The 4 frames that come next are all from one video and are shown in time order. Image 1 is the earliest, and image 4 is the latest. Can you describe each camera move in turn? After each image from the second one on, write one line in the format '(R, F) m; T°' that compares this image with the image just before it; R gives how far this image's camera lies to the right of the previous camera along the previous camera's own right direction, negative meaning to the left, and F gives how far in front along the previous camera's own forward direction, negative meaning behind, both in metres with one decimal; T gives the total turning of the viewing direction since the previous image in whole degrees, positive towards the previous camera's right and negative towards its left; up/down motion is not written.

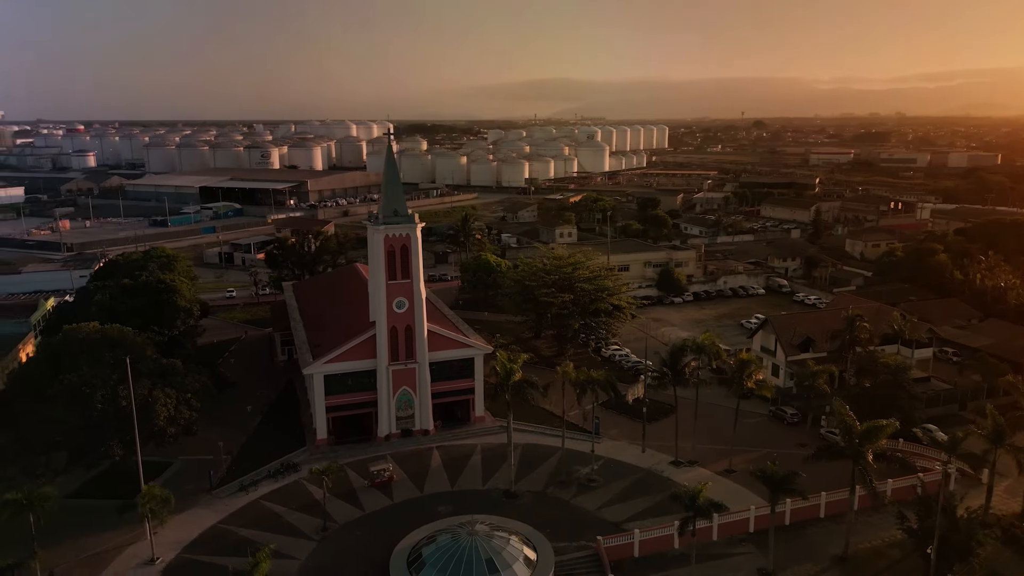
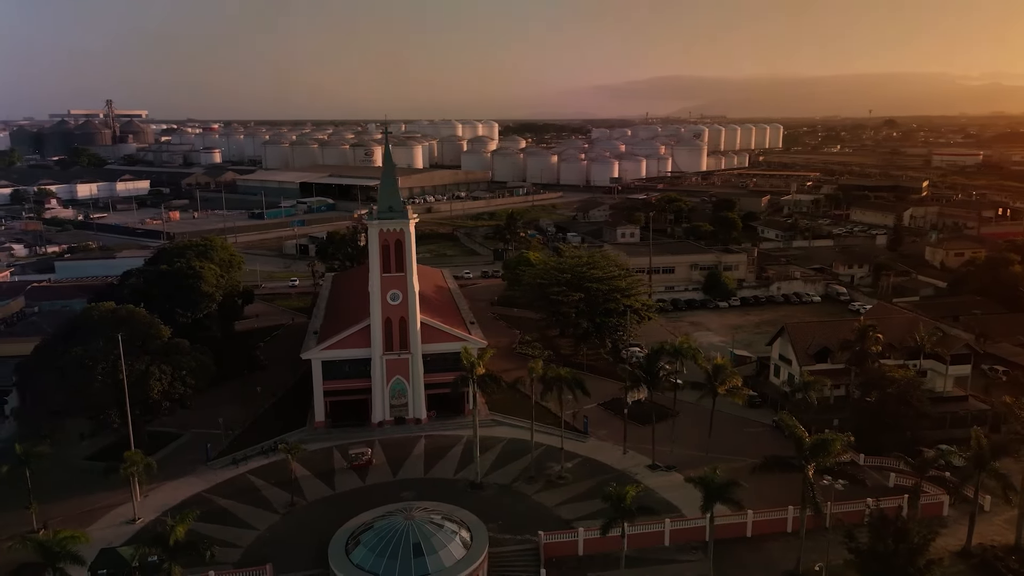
(+5.3, -0.1) m; -8°
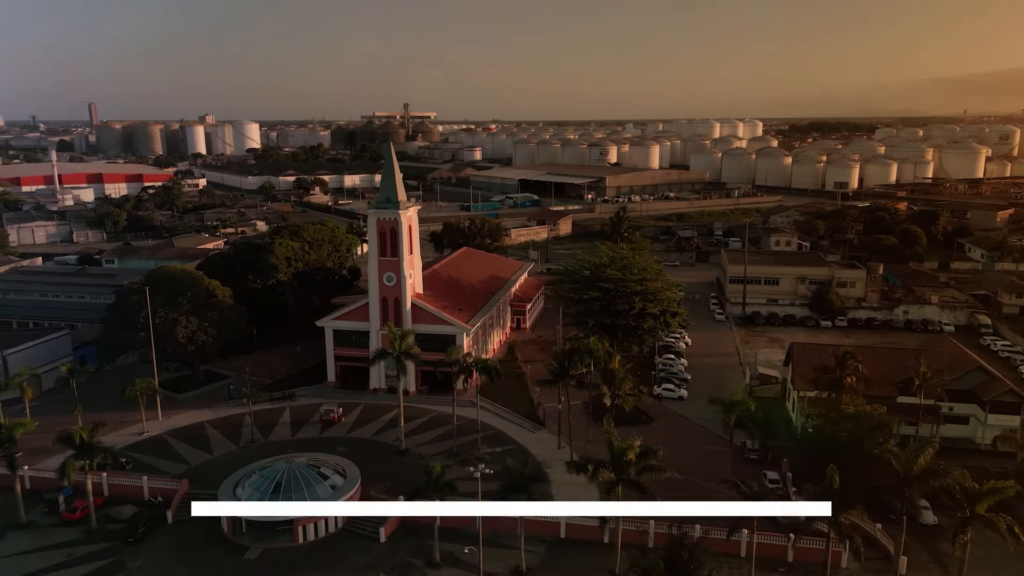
(+13.8, +0.8) m; -21°
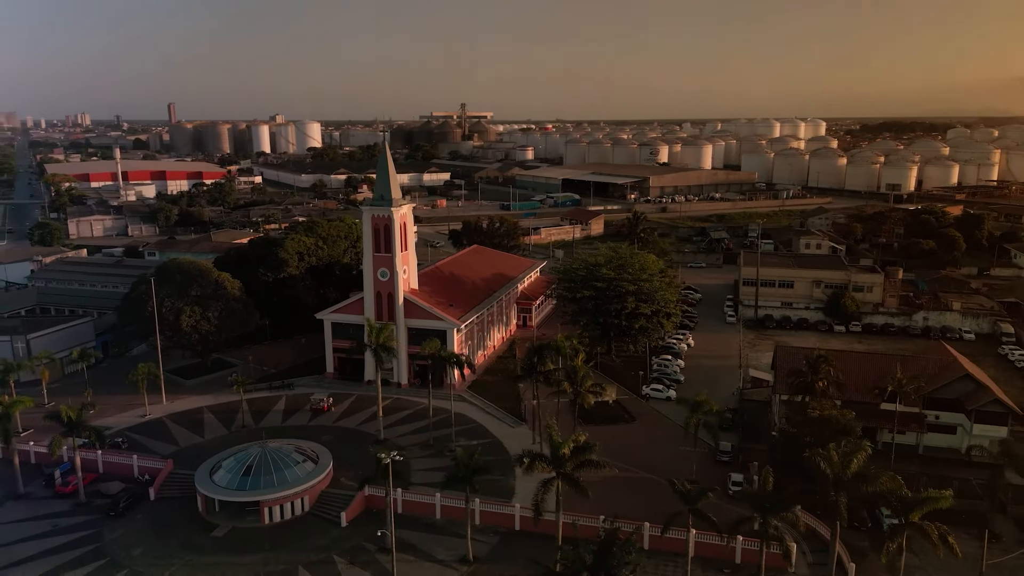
(+3.6, -0.4) m; -5°
